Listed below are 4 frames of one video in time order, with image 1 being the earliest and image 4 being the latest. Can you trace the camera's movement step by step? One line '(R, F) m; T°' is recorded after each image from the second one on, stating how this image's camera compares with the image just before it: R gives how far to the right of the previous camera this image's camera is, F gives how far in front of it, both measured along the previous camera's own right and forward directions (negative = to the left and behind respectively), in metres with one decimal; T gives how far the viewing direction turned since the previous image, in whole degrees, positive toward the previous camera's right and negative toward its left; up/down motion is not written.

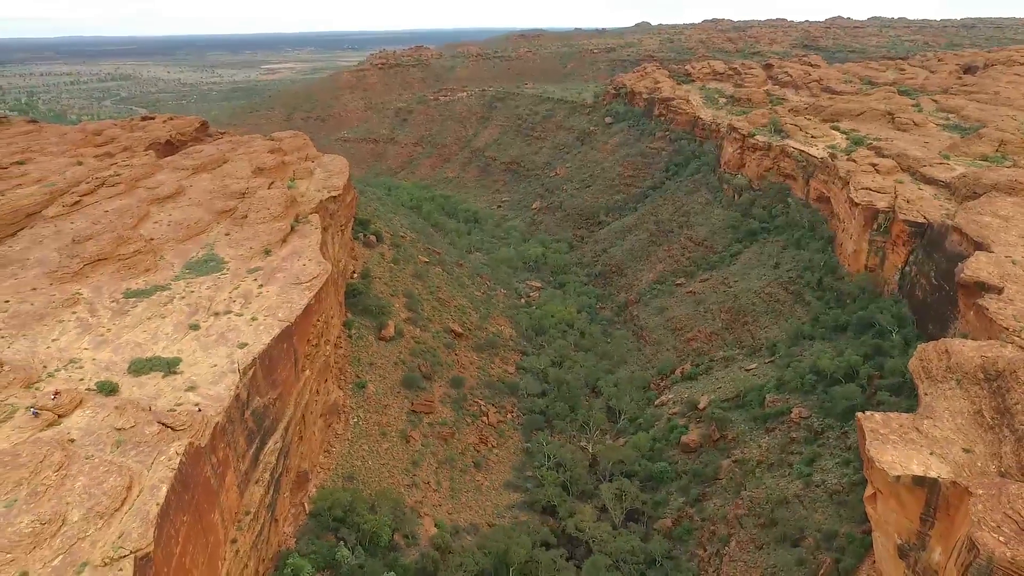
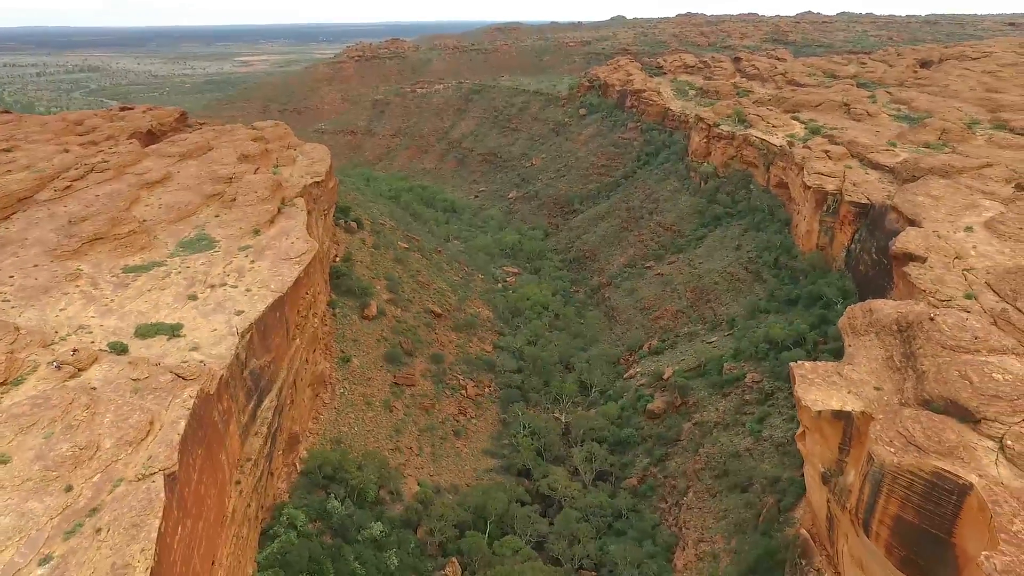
(+0.1, -0.9) m; +2°
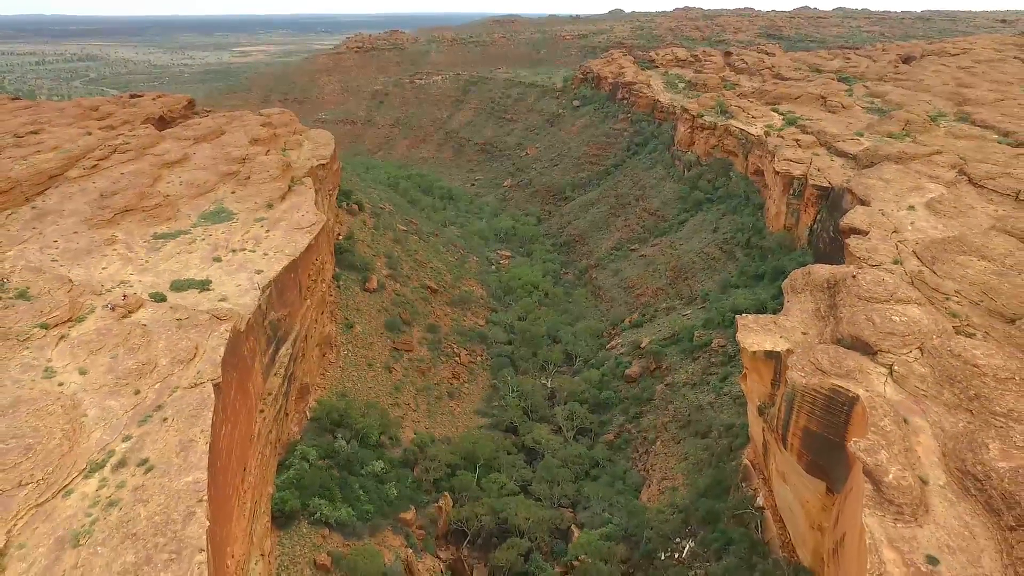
(+0.2, -1.3) m; 0°
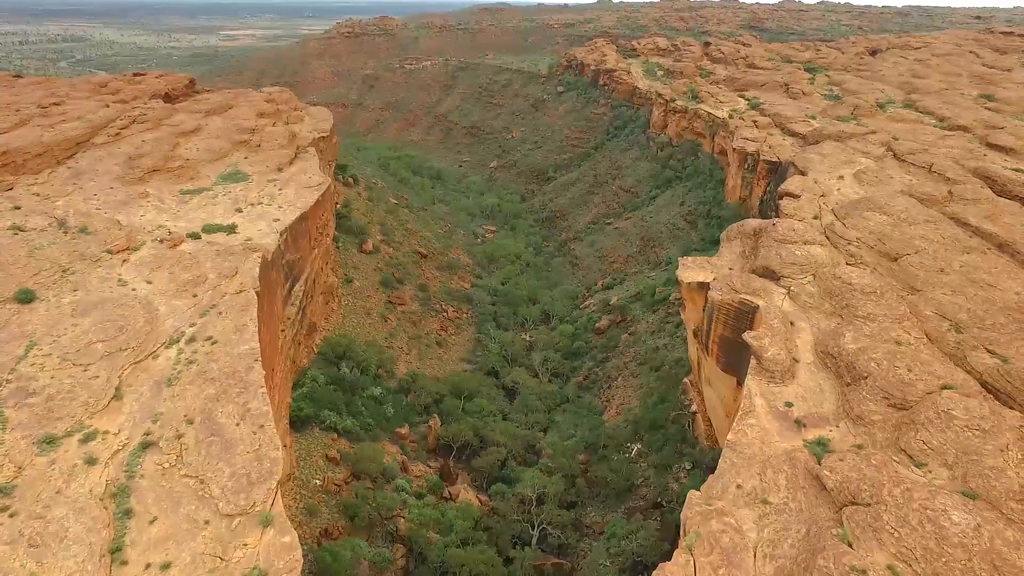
(+0.1, -1.9) m; +1°
